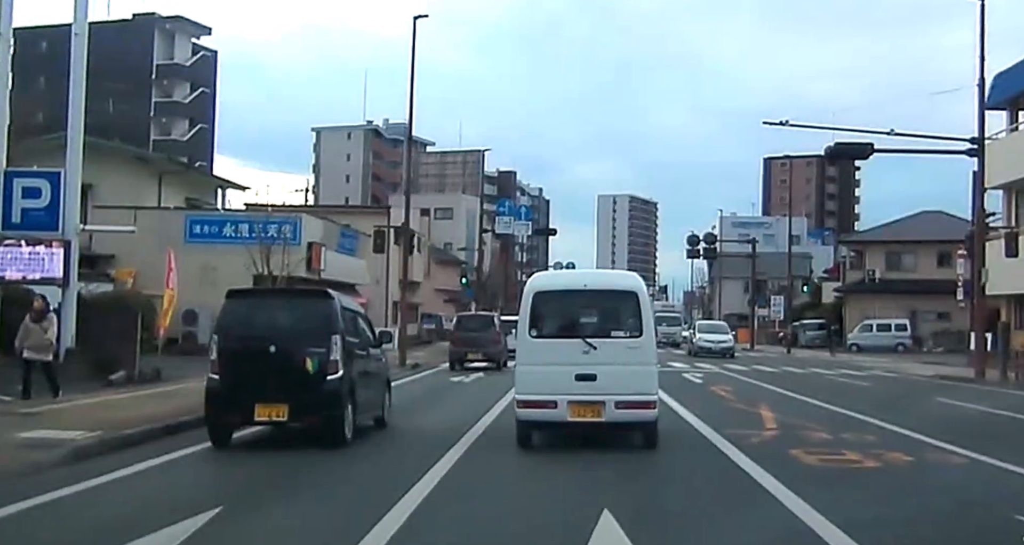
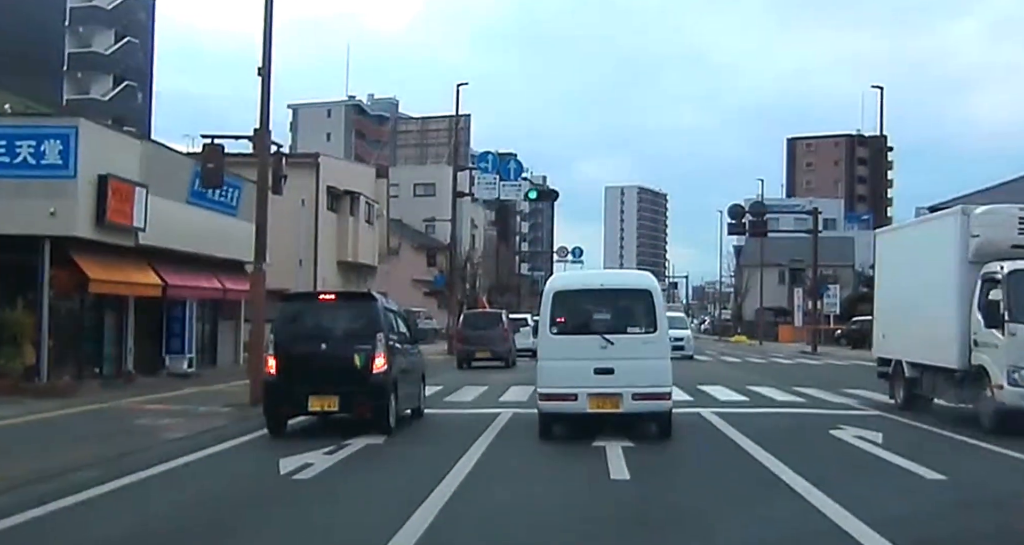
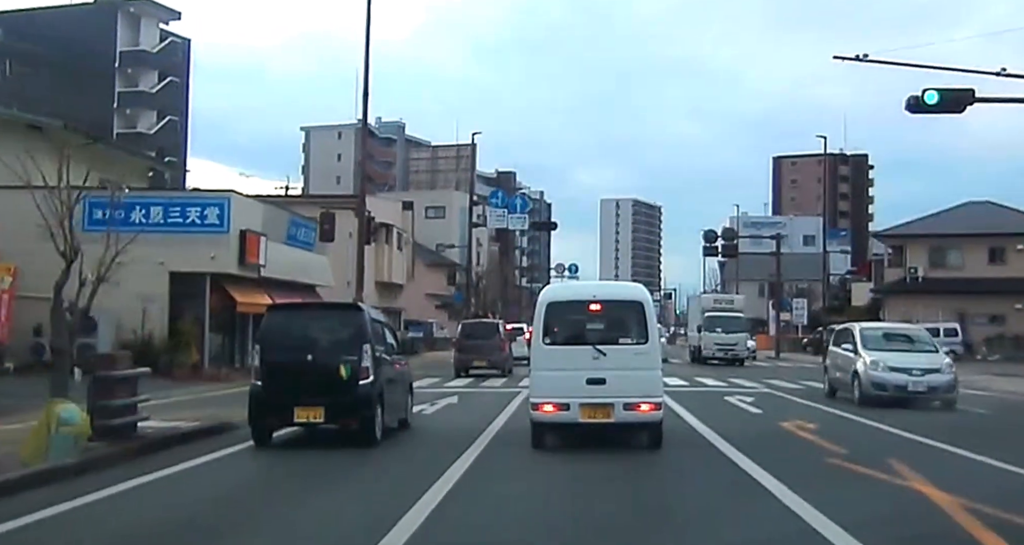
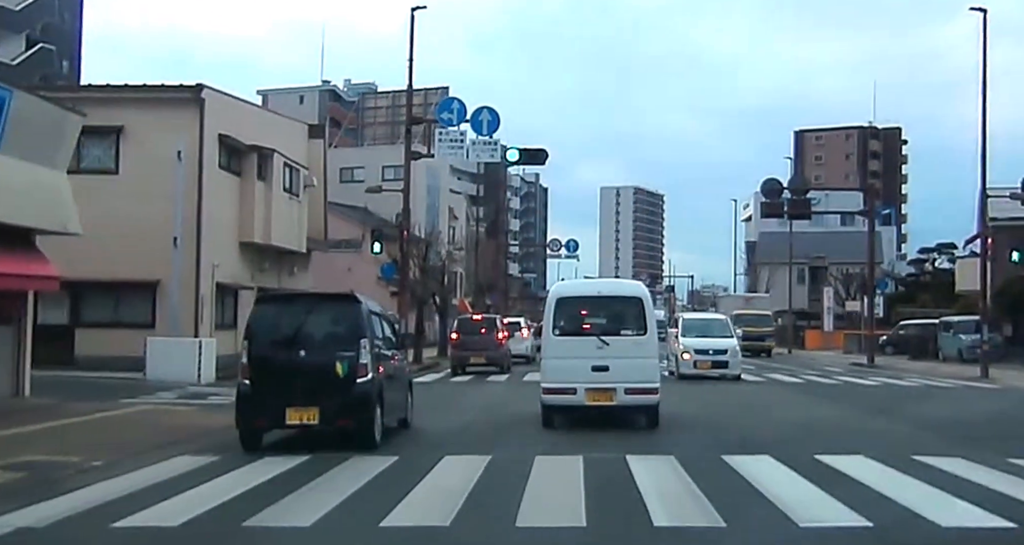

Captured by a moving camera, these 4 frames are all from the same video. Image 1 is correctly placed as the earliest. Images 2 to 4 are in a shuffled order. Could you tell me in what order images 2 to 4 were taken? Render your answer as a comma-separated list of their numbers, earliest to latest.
3, 2, 4
